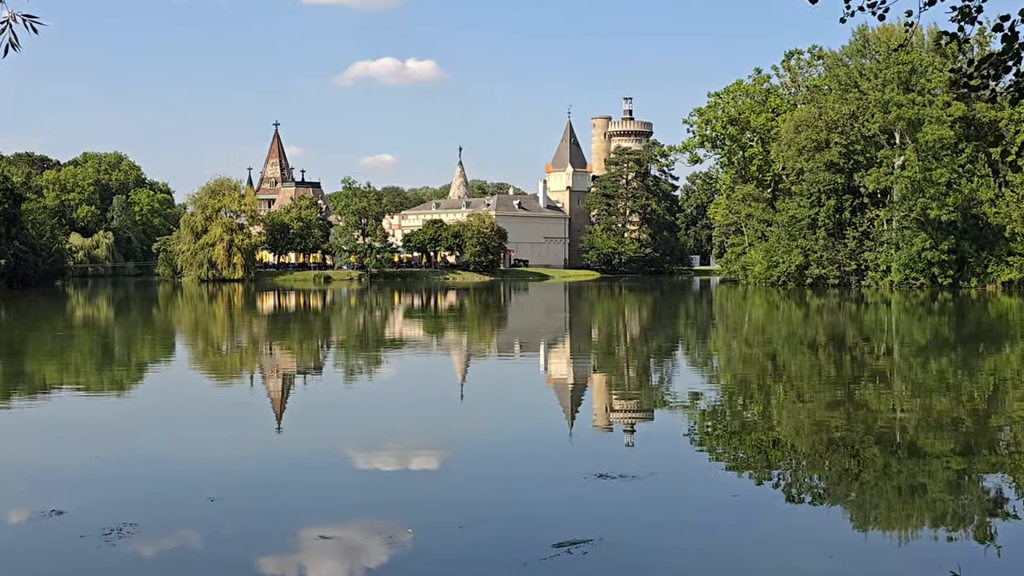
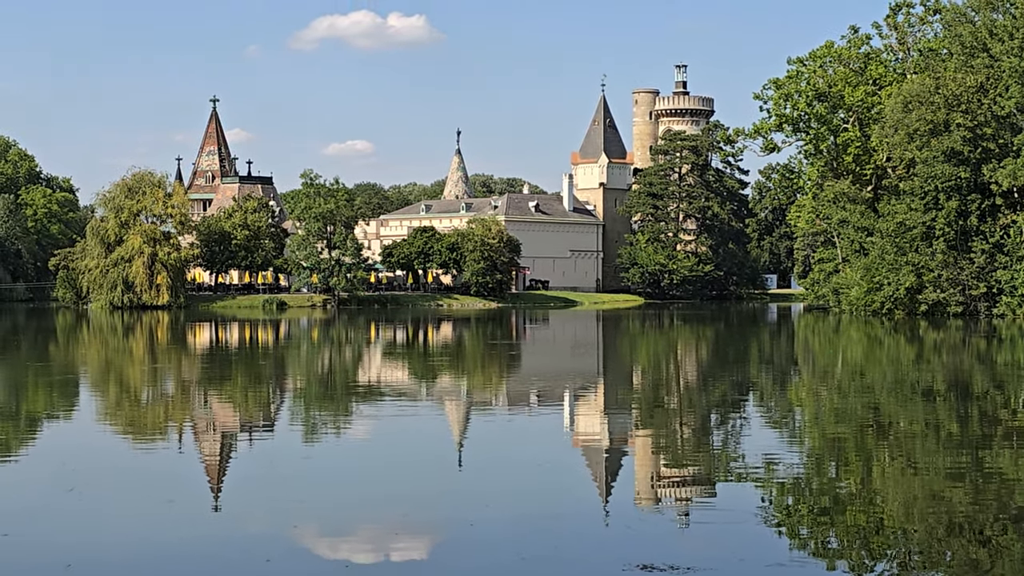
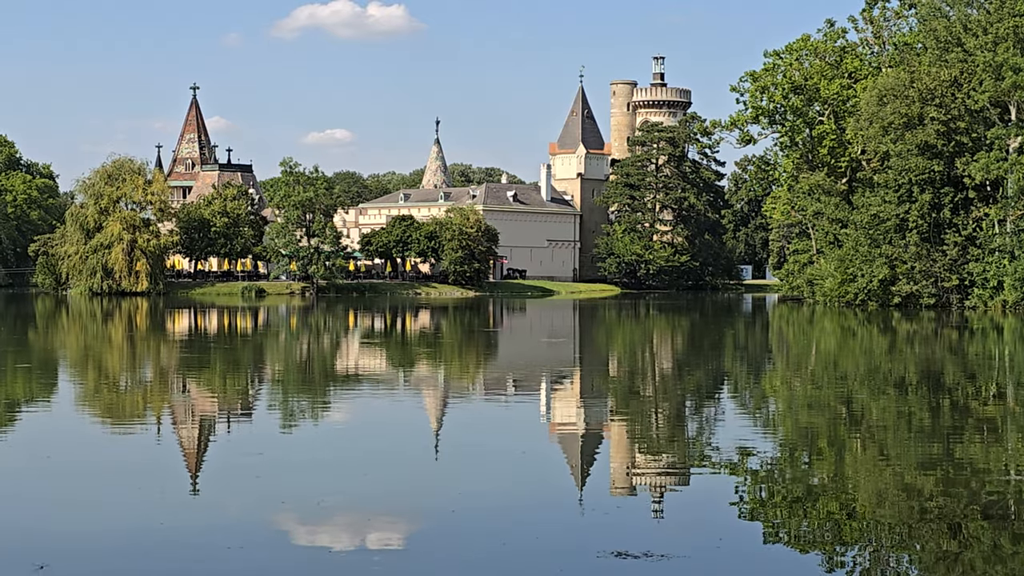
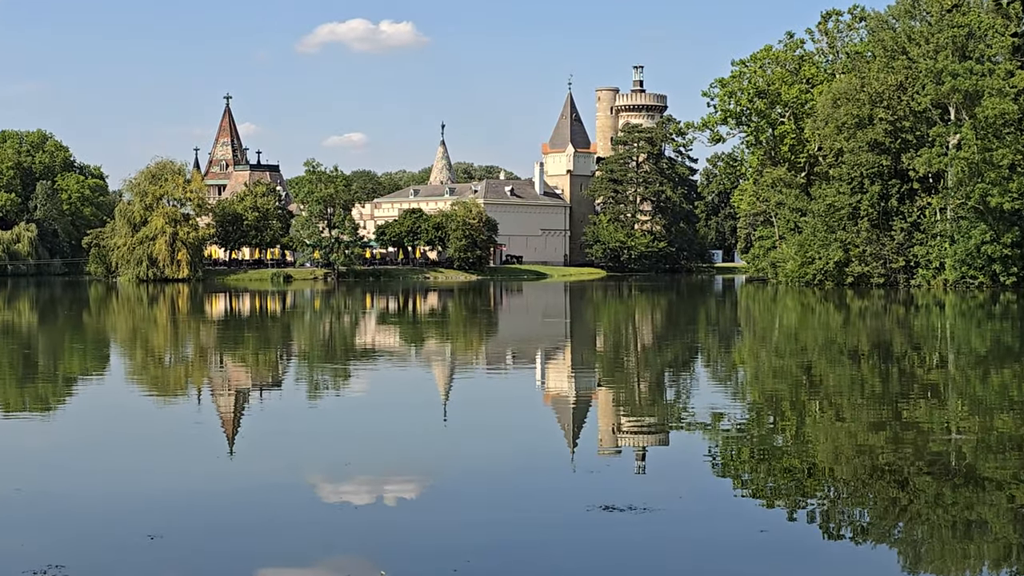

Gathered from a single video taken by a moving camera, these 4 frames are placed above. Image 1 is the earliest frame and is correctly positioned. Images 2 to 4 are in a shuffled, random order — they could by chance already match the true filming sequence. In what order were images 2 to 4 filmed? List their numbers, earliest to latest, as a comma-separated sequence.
4, 3, 2
